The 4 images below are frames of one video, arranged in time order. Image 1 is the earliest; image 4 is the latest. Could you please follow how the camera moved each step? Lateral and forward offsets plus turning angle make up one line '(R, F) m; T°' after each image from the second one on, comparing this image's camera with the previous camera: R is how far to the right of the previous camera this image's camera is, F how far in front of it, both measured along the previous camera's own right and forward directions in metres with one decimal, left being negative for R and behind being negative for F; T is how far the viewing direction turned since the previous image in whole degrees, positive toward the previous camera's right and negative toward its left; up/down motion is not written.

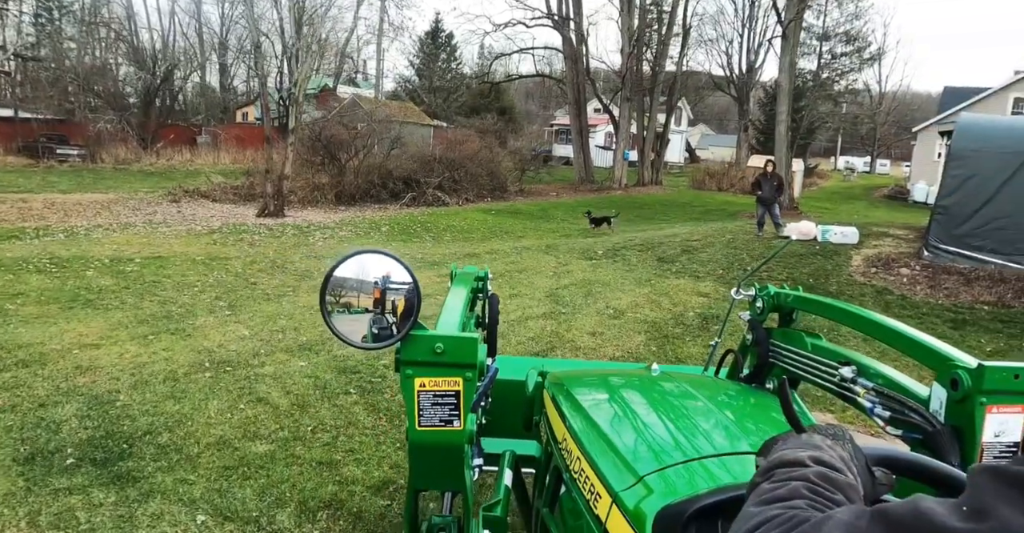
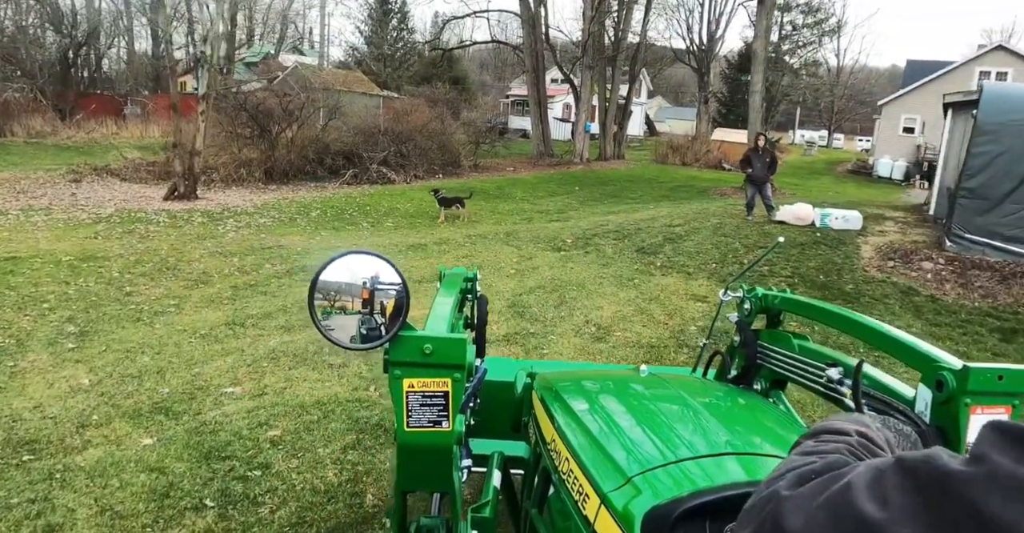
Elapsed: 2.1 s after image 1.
(0.0, +2.2) m; +4°
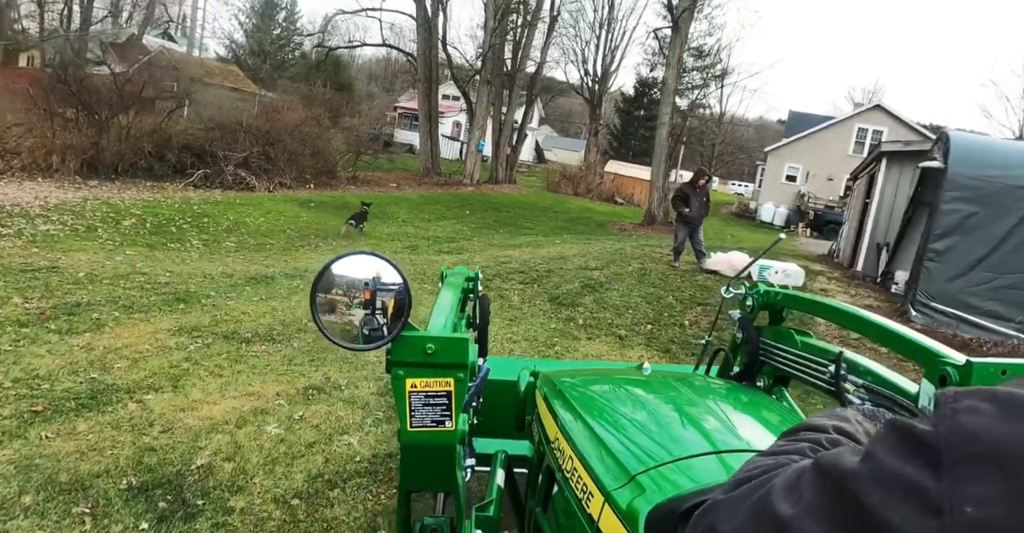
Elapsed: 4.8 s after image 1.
(0.0, +2.6) m; +10°
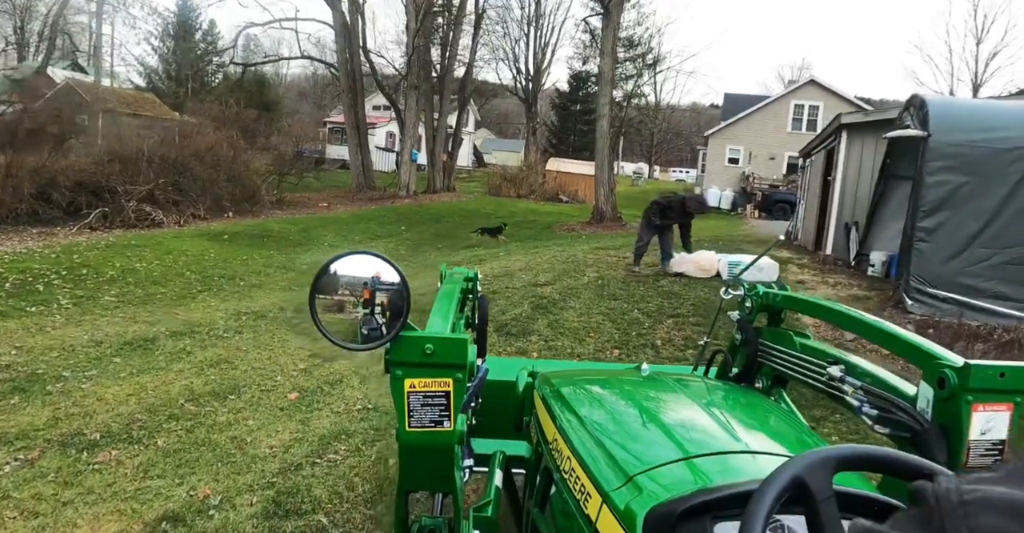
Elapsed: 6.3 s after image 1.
(+0.2, +1.4) m; +4°
